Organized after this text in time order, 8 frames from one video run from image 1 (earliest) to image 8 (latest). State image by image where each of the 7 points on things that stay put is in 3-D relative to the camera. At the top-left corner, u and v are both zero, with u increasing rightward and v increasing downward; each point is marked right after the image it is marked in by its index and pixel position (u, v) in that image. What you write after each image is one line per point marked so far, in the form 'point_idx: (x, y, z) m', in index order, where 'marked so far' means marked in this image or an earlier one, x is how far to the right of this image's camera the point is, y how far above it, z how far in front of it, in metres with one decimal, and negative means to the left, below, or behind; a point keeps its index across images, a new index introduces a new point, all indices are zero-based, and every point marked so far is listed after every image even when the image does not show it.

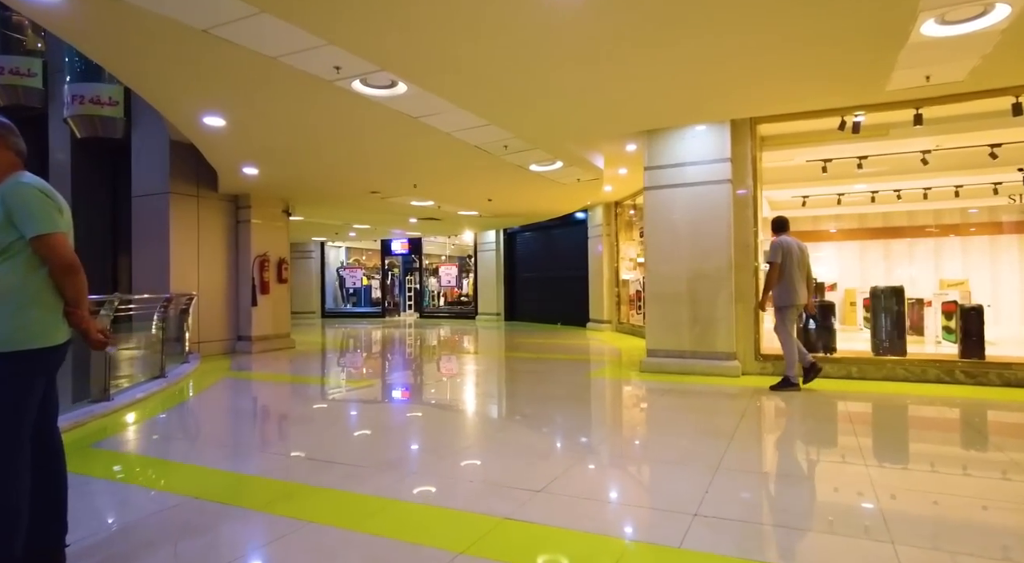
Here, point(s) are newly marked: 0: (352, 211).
0: (-2.9, +1.3, +11.5) m
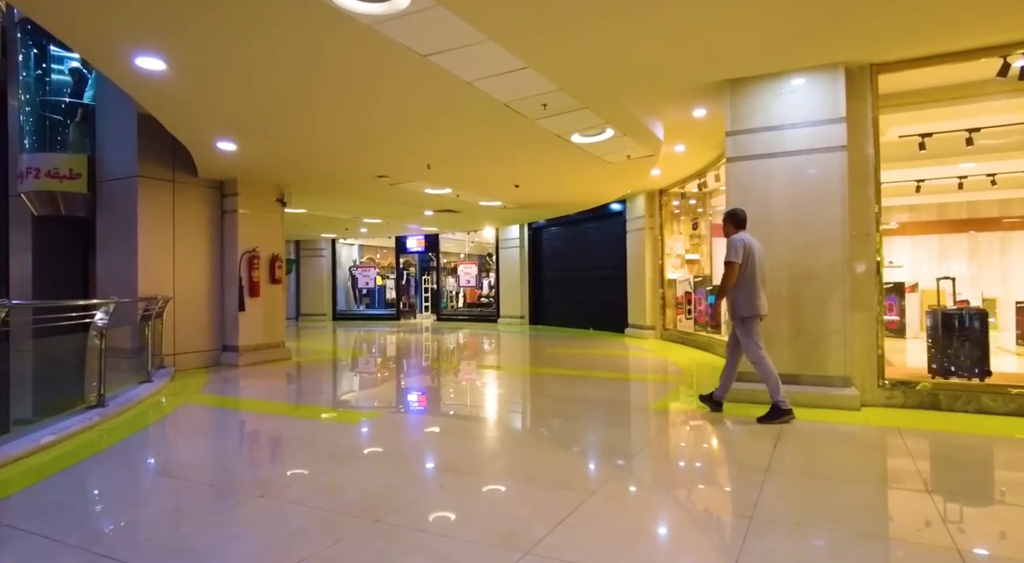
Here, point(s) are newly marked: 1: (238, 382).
0: (-2.4, +1.3, +10.1) m
1: (-3.2, -1.2, +7.4) m
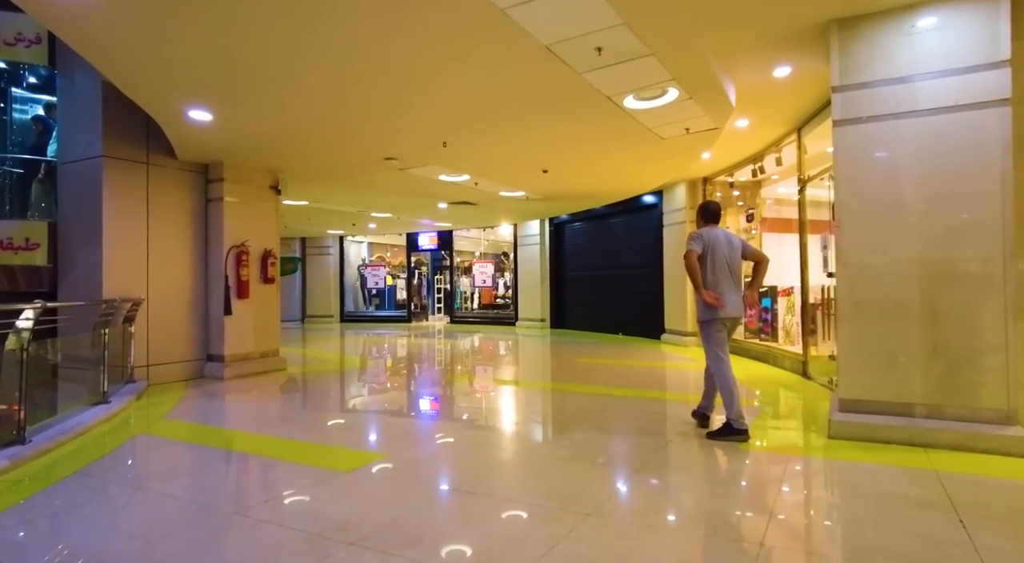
0: (-2.1, +1.3, +9.0) m
1: (-2.9, -1.2, +6.4) m
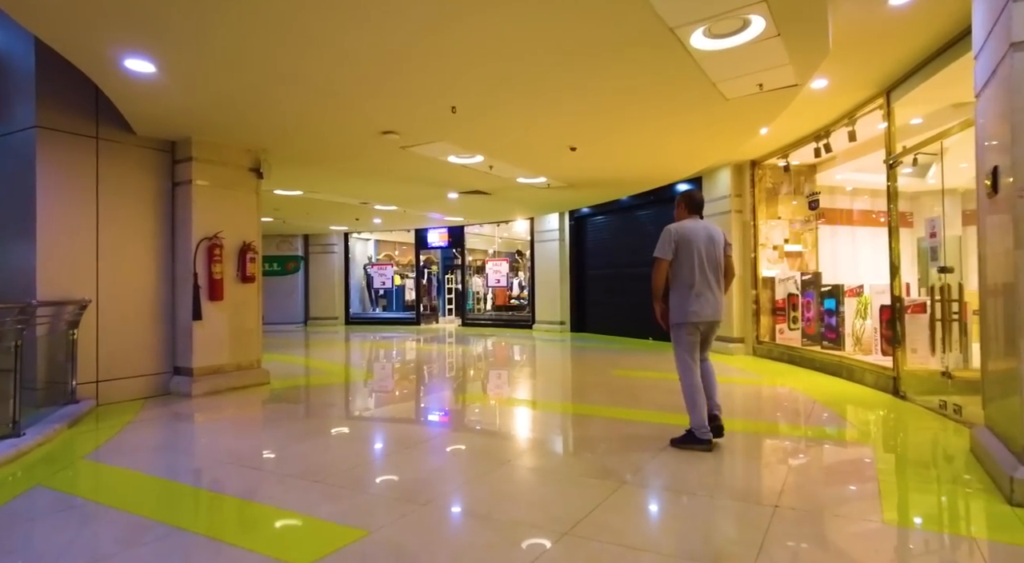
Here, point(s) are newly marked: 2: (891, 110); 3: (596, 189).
0: (-1.8, +1.3, +7.9) m
1: (-2.7, -1.2, +5.3) m
2: (+3.2, +1.5, +5.4) m
3: (+1.2, +1.3, +9.2) m
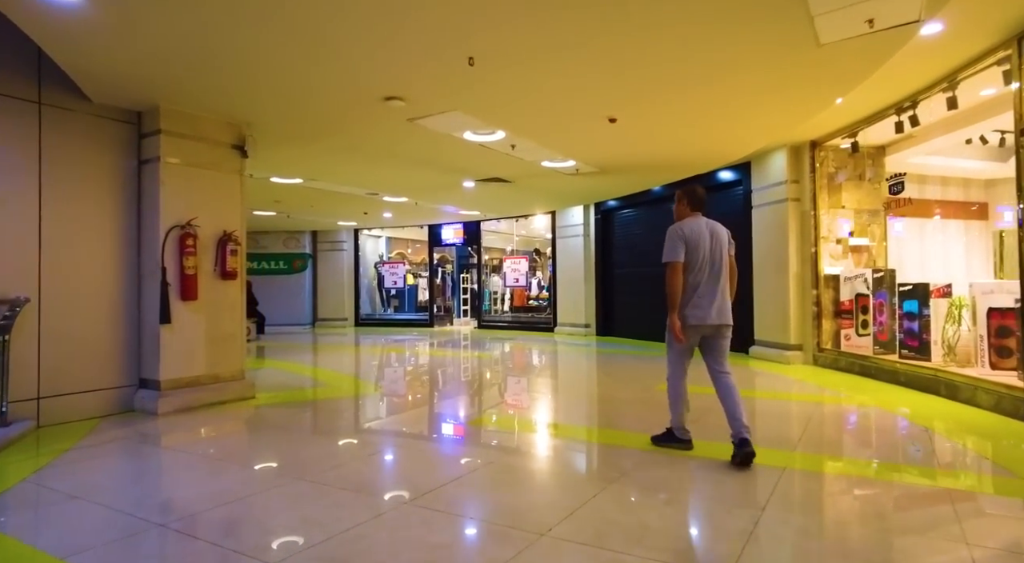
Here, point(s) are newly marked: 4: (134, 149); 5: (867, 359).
0: (-1.6, +1.3, +7.0) m
1: (-2.5, -1.1, +4.3) m
2: (+3.4, +1.5, +4.3) m
3: (+1.5, +1.4, +8.2) m
4: (-3.0, +1.1, +5.0) m
5: (+3.7, -0.8, +6.6) m
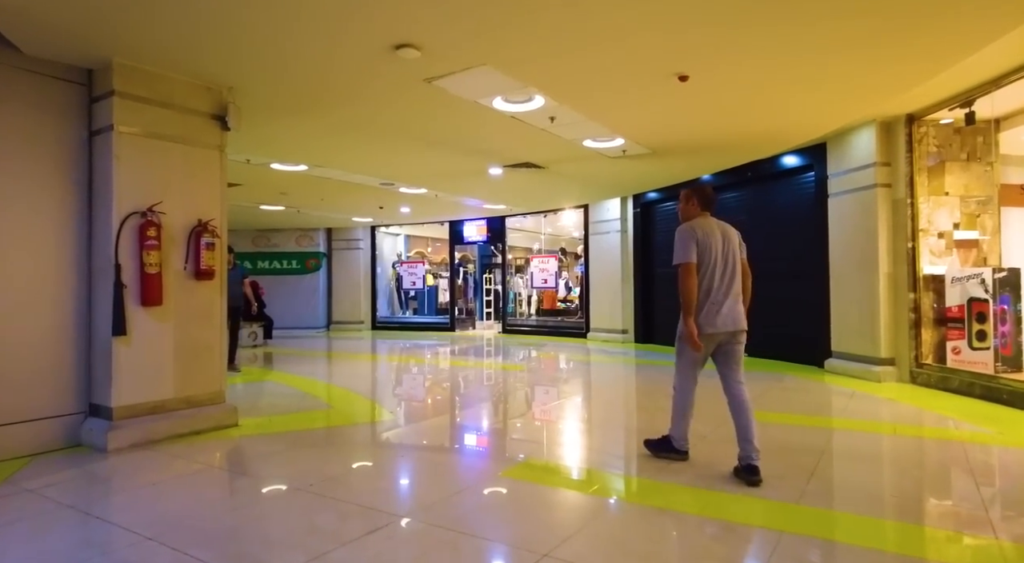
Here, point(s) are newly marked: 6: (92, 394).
0: (-1.2, +1.3, +5.9) m
1: (-2.3, -1.1, +3.3) m
2: (+3.7, +1.5, +3.1) m
3: (+1.9, +1.4, +7.0) m
4: (-2.7, +1.1, +4.0) m
5: (+4.0, -0.8, +5.3) m
6: (-2.7, -0.7, +4.0) m
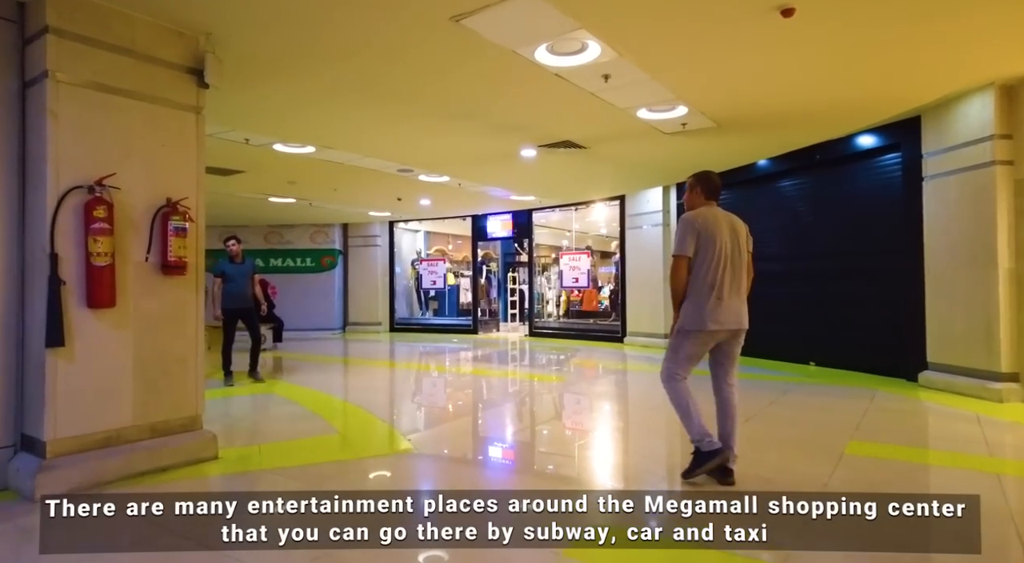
0: (-0.9, +1.3, +5.0) m
1: (-2.0, -1.1, +2.4) m
2: (+3.9, +1.5, +2.0) m
3: (+2.2, +1.4, +6.0) m
4: (-2.5, +1.1, +3.1) m
5: (+4.3, -0.8, +4.2) m
6: (-2.4, -0.7, +3.1) m
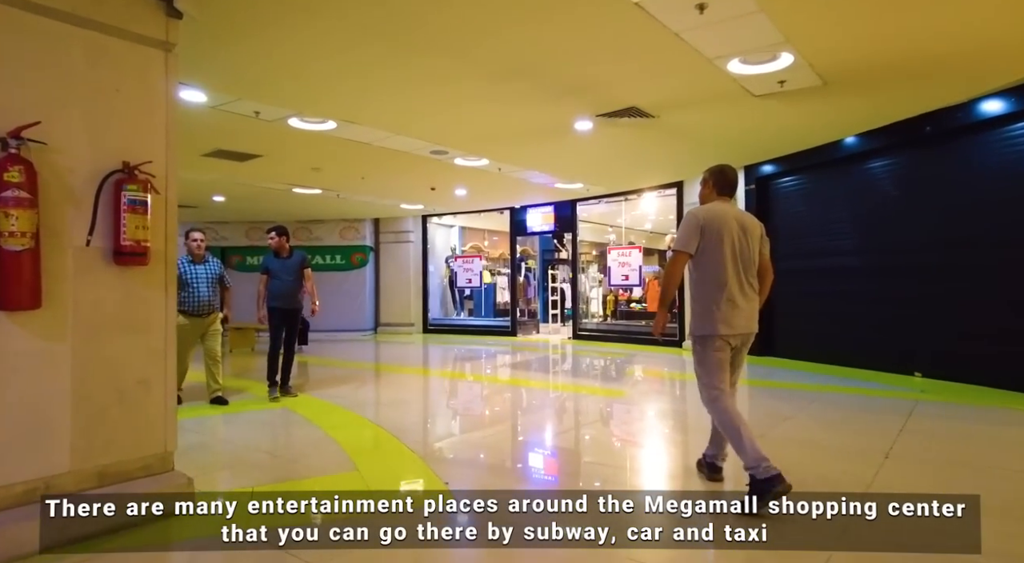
0: (-0.5, +1.4, +4.0) m
1: (-1.8, -1.1, +1.5) m
2: (+4.2, +1.5, +0.8) m
3: (+2.7, +1.4, +4.8) m
4: (-2.2, +1.1, +2.2) m
5: (+4.6, -0.8, +3.0) m
6: (-2.1, -0.6, +2.2) m
